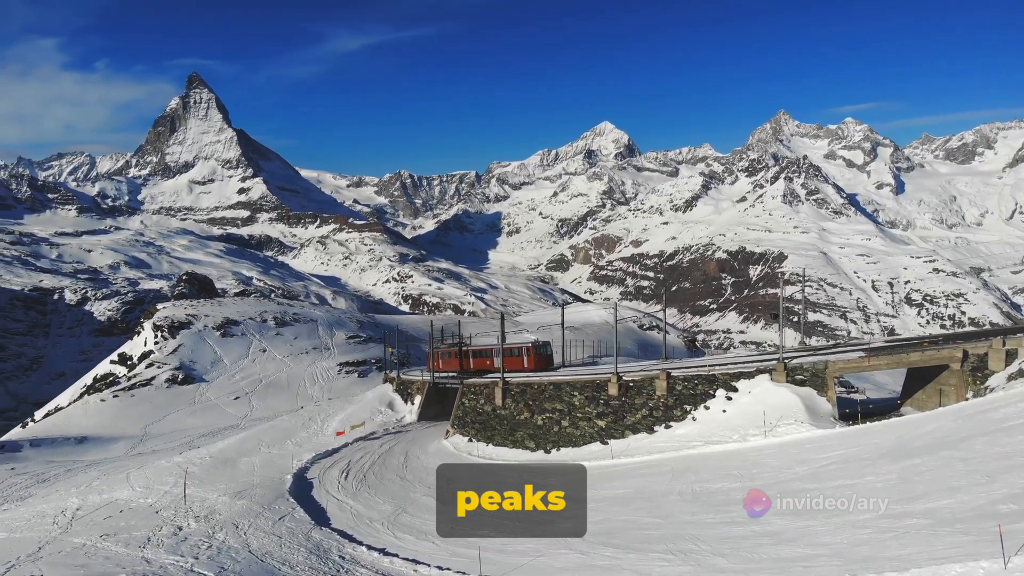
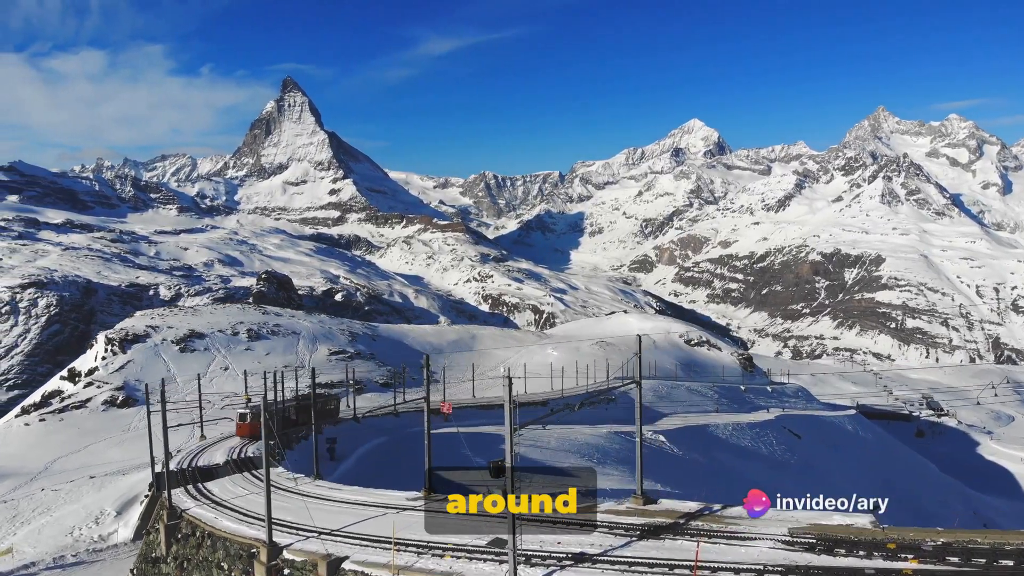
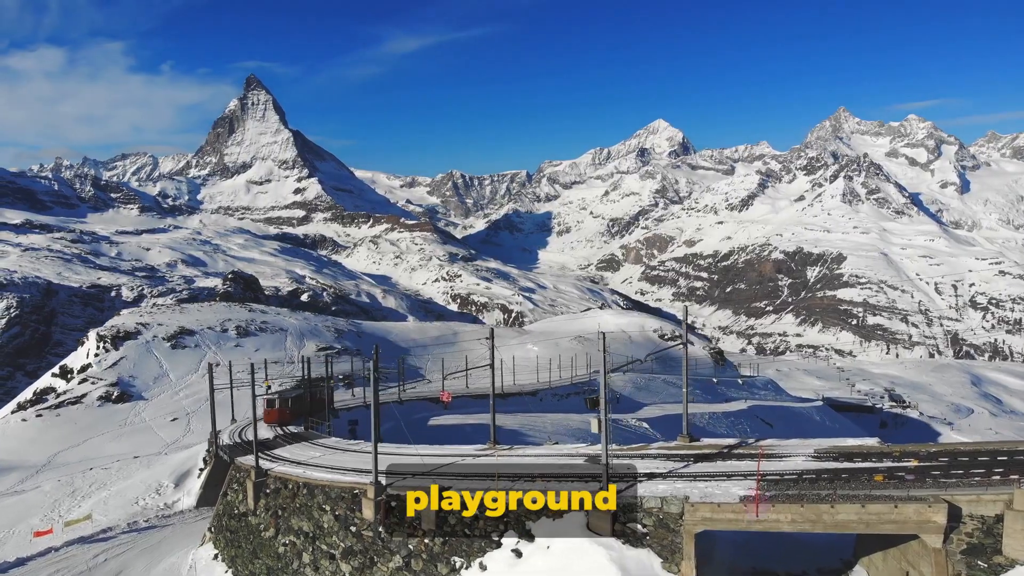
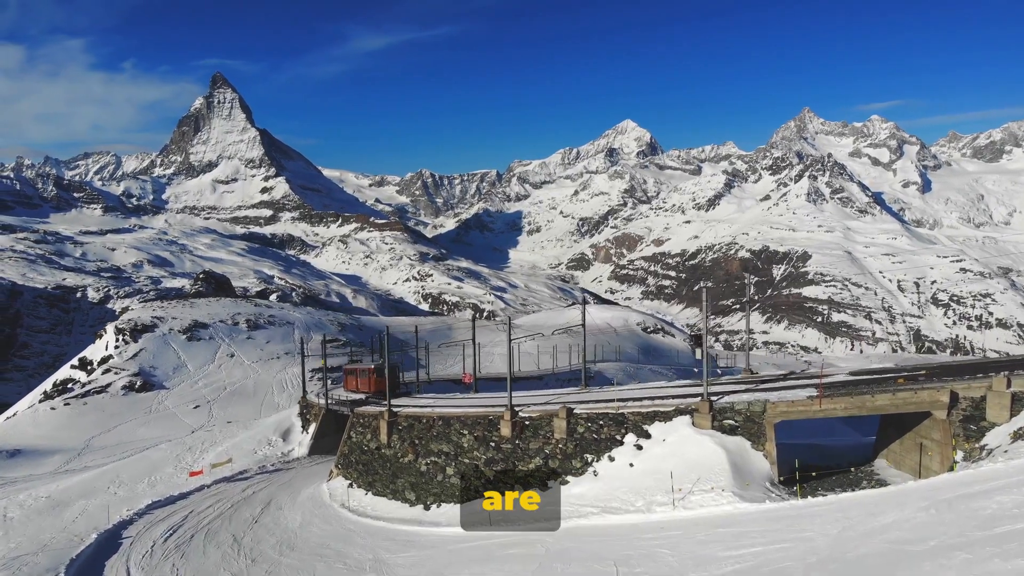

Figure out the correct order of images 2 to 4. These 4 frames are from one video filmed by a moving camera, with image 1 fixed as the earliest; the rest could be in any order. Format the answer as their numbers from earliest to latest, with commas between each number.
4, 3, 2
